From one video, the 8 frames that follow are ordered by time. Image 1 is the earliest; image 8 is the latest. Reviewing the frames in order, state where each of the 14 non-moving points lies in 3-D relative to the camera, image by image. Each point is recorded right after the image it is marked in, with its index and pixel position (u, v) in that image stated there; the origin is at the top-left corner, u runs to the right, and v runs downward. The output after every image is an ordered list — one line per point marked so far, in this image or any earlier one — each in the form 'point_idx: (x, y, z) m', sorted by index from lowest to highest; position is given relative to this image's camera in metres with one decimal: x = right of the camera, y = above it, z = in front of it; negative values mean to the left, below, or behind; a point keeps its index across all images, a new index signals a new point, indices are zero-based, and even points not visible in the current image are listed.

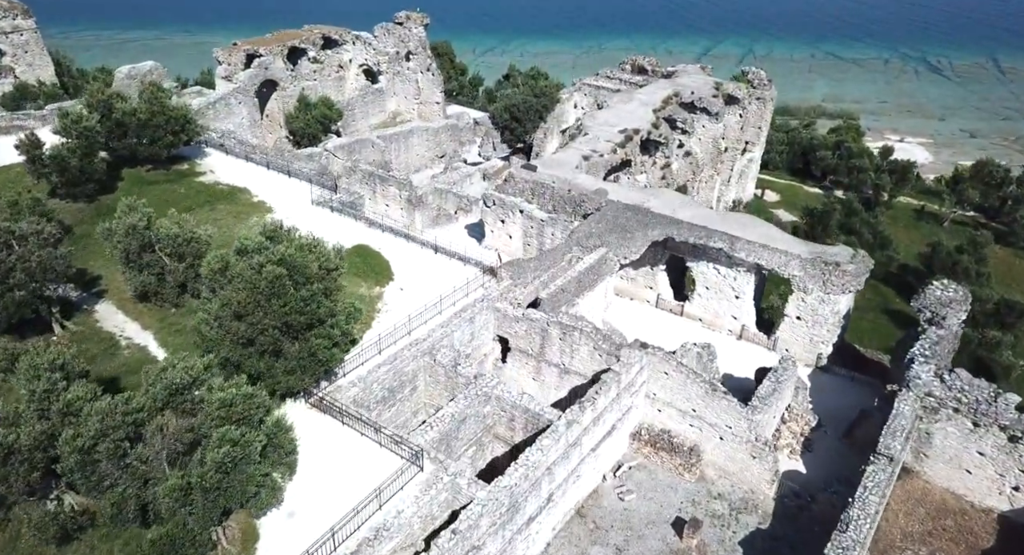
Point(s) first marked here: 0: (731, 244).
0: (+5.9, +0.9, +19.6) m
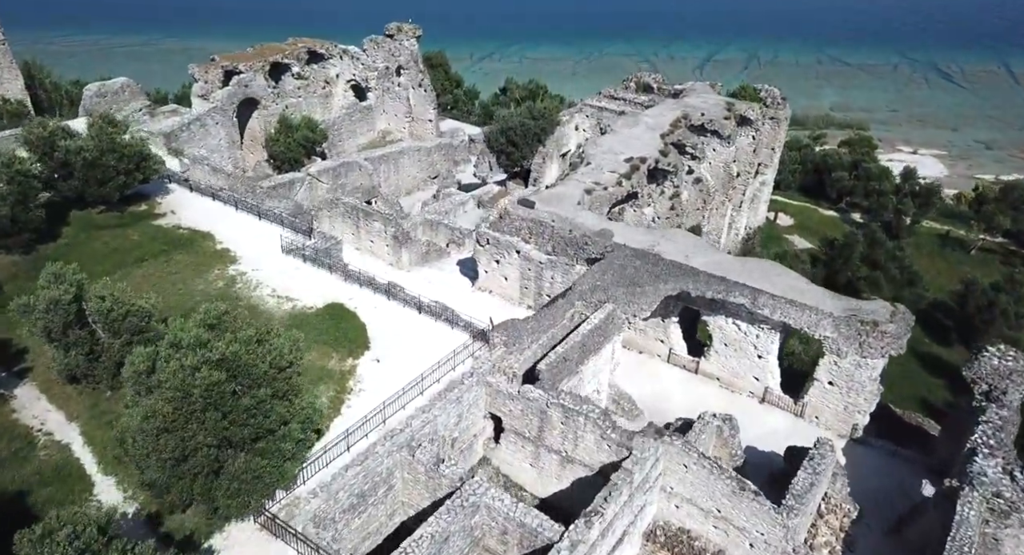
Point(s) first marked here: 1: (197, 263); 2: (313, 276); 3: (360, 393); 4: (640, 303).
0: (+5.7, -0.5, +17.3) m
1: (-7.6, +0.3, +17.6) m
2: (-4.8, 0.0, +17.7) m
3: (-3.0, -2.2, +14.1) m
4: (+3.1, -0.7, +17.4) m
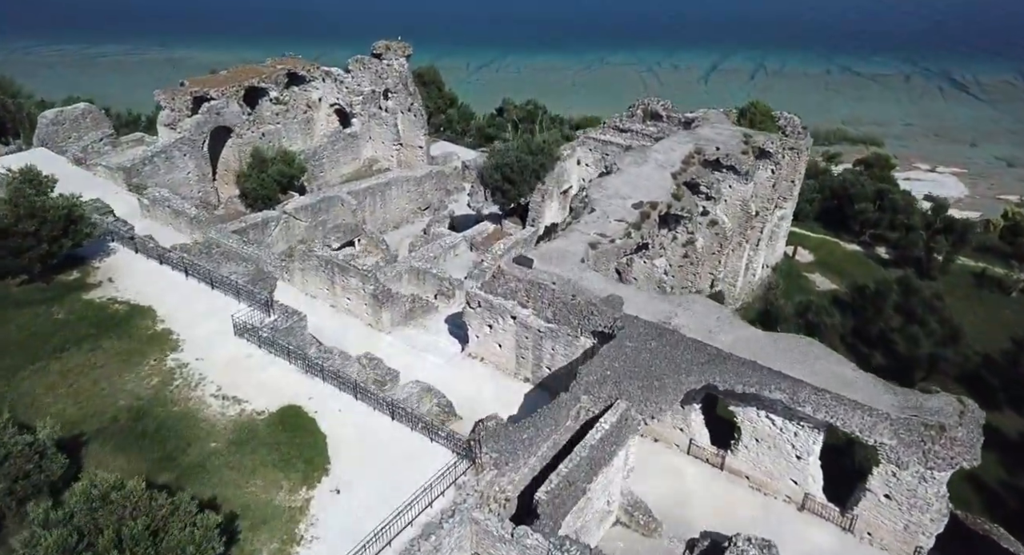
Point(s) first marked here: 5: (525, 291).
0: (+5.6, -2.3, +14.5) m
1: (-7.8, -1.5, +14.7) m
2: (-5.0, -1.9, +14.9) m
3: (-3.1, -4.1, +11.3) m
4: (+2.9, -2.5, +14.5) m
5: (+0.4, -0.3, +19.0) m
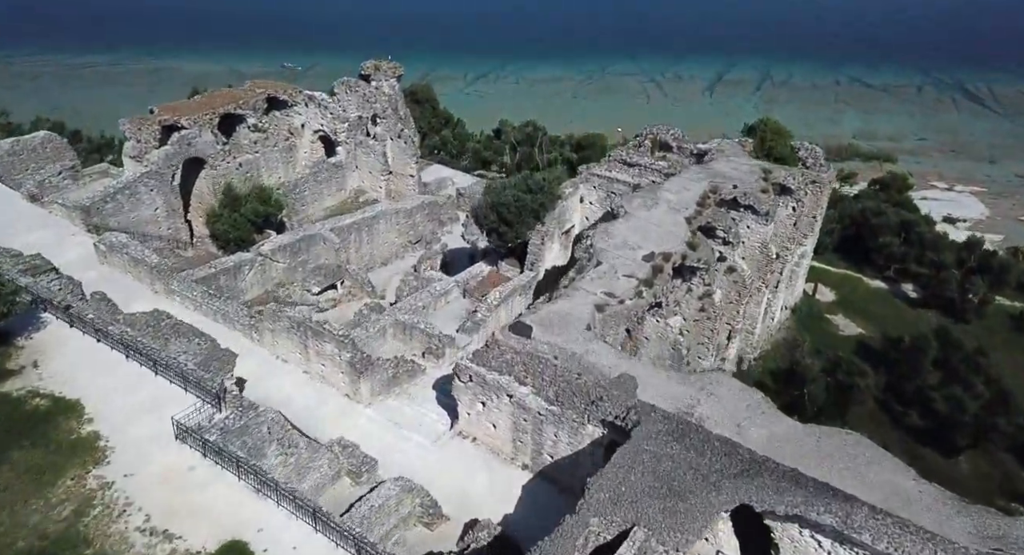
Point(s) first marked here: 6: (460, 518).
0: (+5.5, -4.0, +11.9) m
1: (-7.9, -3.2, +12.2) m
2: (-5.1, -3.5, +12.4) m
3: (-3.2, -5.7, +8.7) m
4: (+2.8, -4.1, +12.0) m
5: (+0.3, -2.0, +16.4) m
6: (-1.2, -5.3, +15.8) m
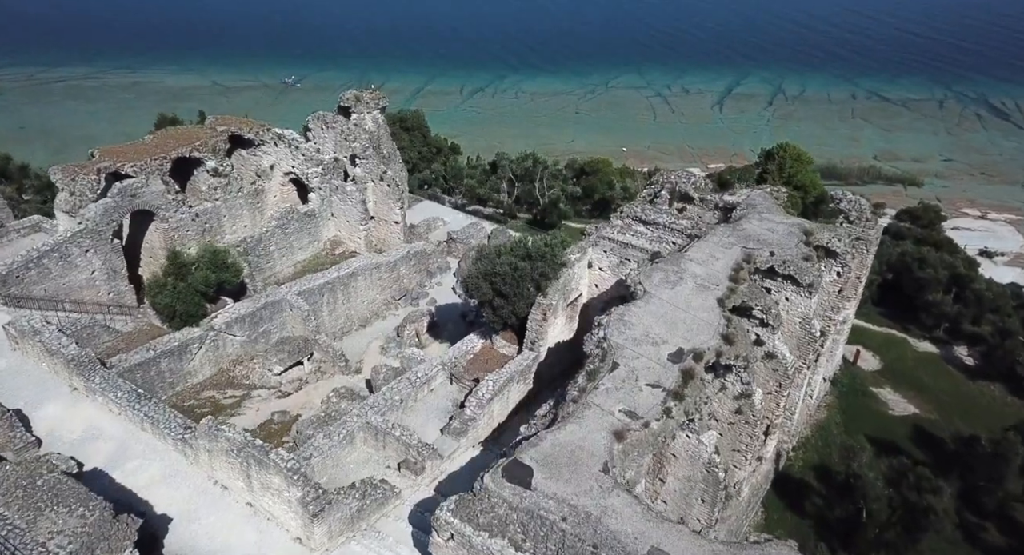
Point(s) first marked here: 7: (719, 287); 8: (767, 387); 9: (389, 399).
0: (+5.4, -6.3, +8.0) m
1: (-8.0, -5.5, +8.2) m
2: (-5.2, -5.8, +8.4) m
3: (-3.3, -8.0, +4.7) m
4: (+2.7, -6.5, +8.0) m
5: (+0.1, -4.4, +12.5) m
6: (-1.3, -7.6, +11.8) m
7: (+5.5, -0.2, +19.2) m
8: (+6.9, -3.0, +19.5) m
9: (-3.3, -3.3, +19.6) m
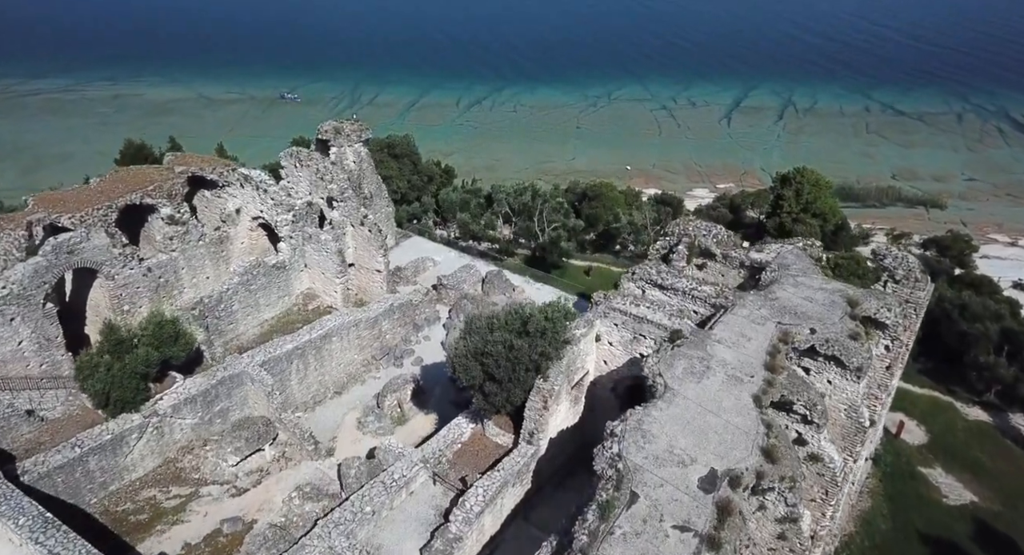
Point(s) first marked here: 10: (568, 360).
0: (+5.2, -8.2, +4.7) m
1: (-8.2, -7.5, +5.0) m
2: (-5.3, -7.8, +5.2) m
3: (-3.4, -10.0, +1.5) m
4: (+2.6, -8.4, +4.8) m
5: (0.0, -6.3, +9.2) m
6: (-1.4, -9.6, +8.6) m
7: (+5.3, -2.1, +16.0) m
8: (+6.8, -5.0, +16.3) m
9: (-3.4, -5.3, +16.3) m
10: (+1.3, -2.1, +17.6) m
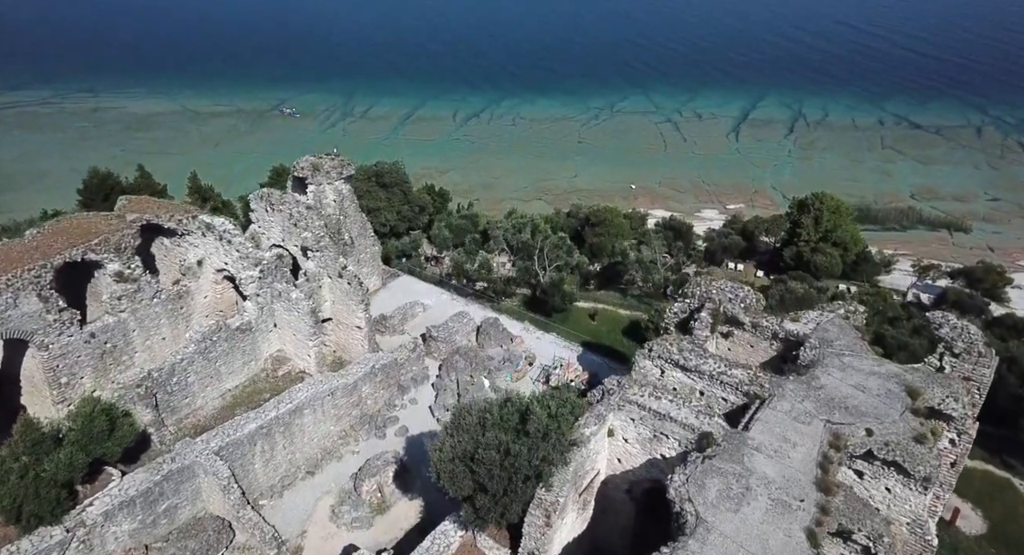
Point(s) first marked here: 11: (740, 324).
0: (+5.2, -10.0, +1.7) m
1: (-8.2, -9.3, +2.0) m
2: (-5.4, -9.6, +2.2) m
3: (-3.5, -11.7, -1.5) m
4: (+2.5, -10.2, +1.8) m
5: (-0.1, -8.1, +6.2) m
6: (-1.5, -11.4, +5.6) m
7: (+5.2, -4.0, +13.0) m
8: (+6.7, -6.8, +13.3) m
9: (-3.5, -7.1, +13.4) m
10: (+1.3, -3.9, +14.7) m
11: (+5.7, -1.2, +18.2) m
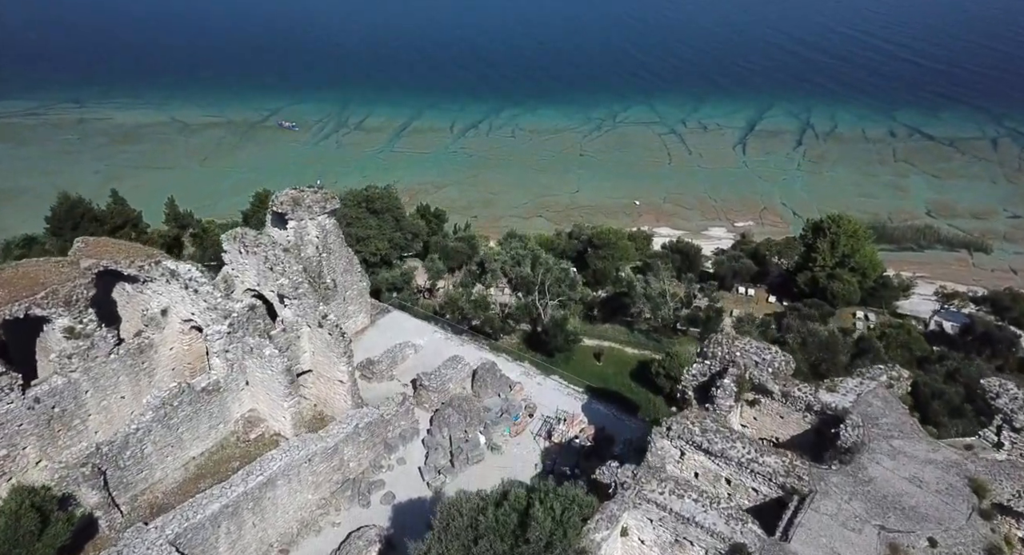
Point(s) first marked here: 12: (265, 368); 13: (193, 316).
0: (+5.1, -11.4, -0.5) m
1: (-8.3, -10.6, -0.3) m
2: (-5.5, -11.0, -0.1) m
3: (-3.6, -13.1, -3.8) m
4: (+2.5, -11.5, -0.5) m
5: (-0.1, -9.5, +4.0) m
6: (-1.5, -12.7, +3.3) m
7: (+5.2, -5.4, +10.7) m
8: (+6.6, -8.2, +11.0) m
9: (-3.6, -8.5, +11.1) m
10: (+1.2, -5.3, +12.4) m
11: (+5.7, -2.6, +15.9) m
12: (-6.7, -2.3, +19.8) m
13: (-8.7, -1.1, +19.8) m
